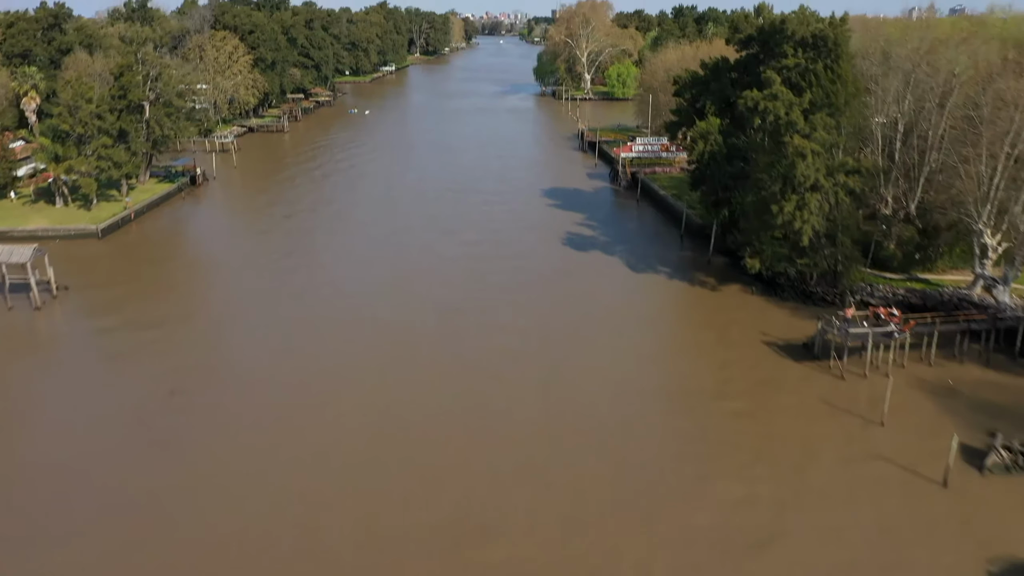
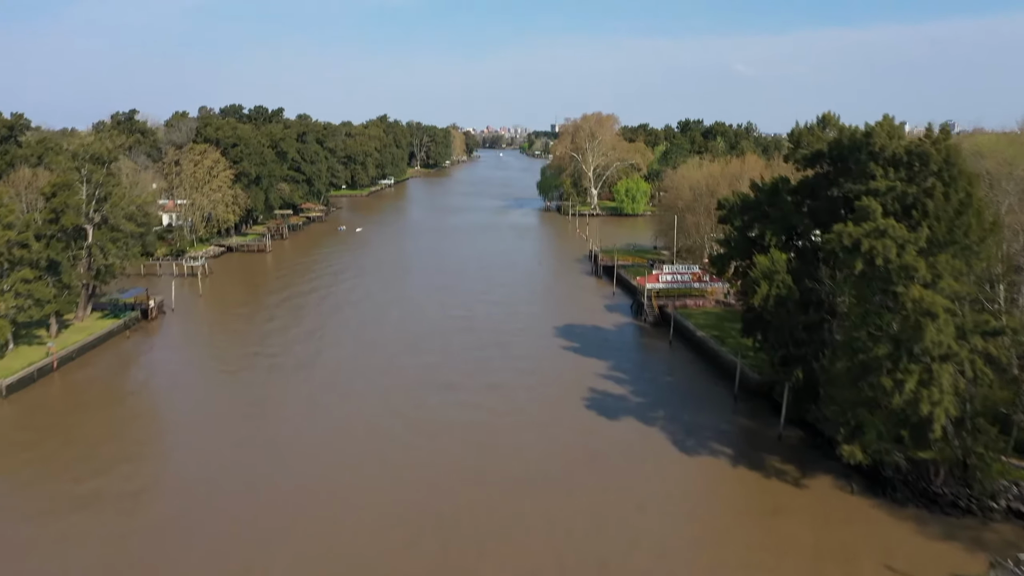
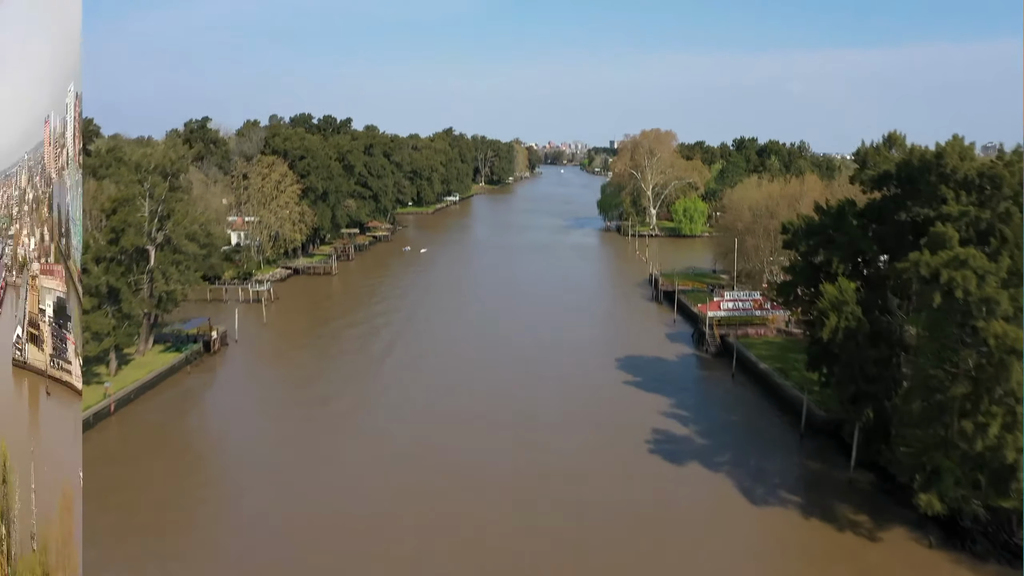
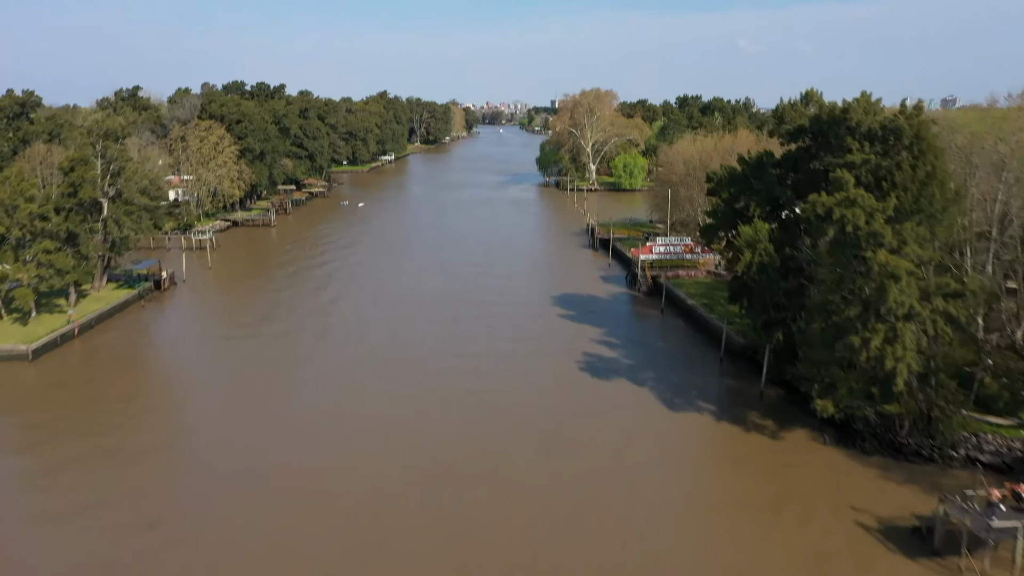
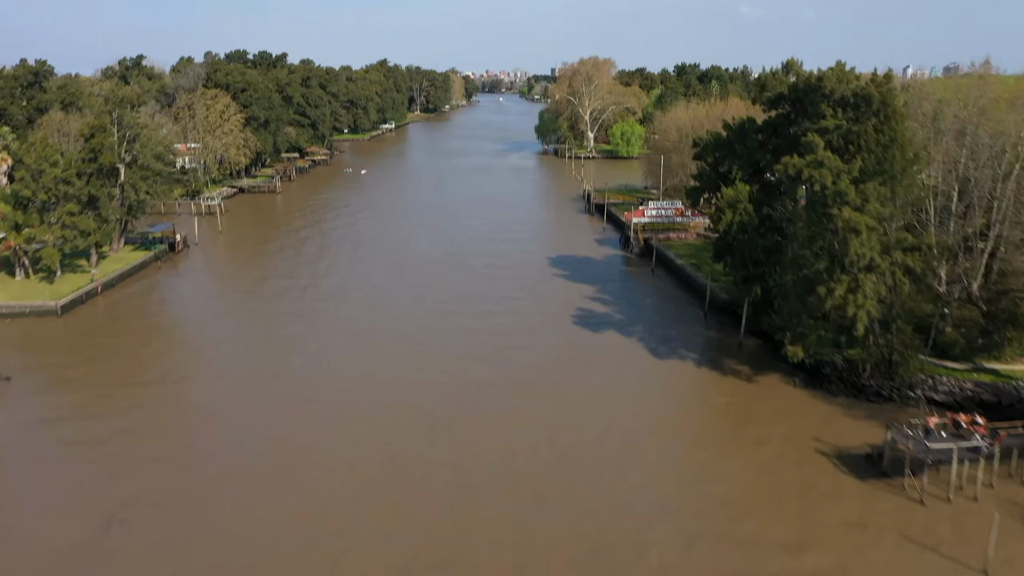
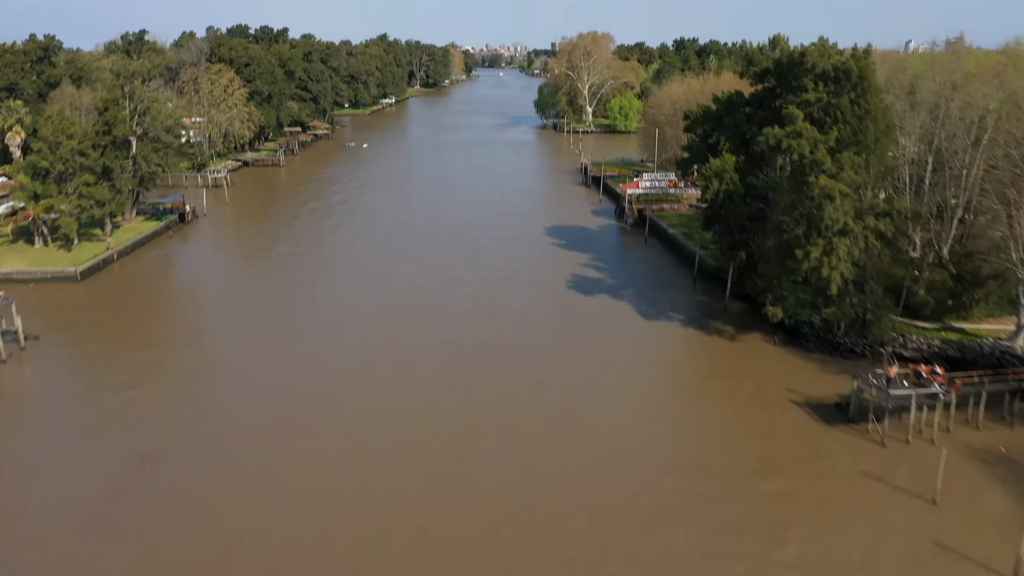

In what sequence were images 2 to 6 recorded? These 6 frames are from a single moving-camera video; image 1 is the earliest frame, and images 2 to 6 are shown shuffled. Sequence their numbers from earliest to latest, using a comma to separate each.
6, 5, 4, 2, 3
